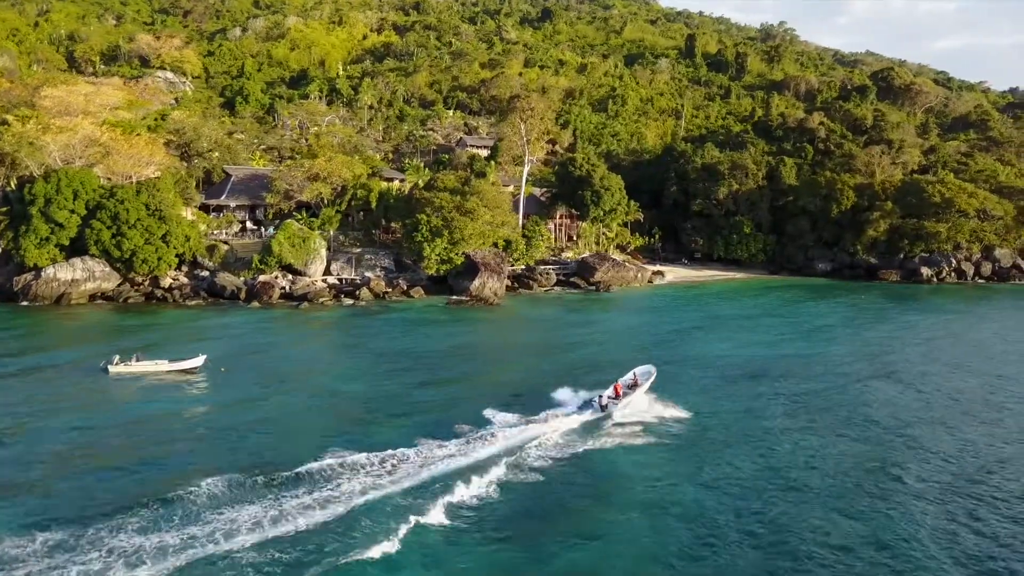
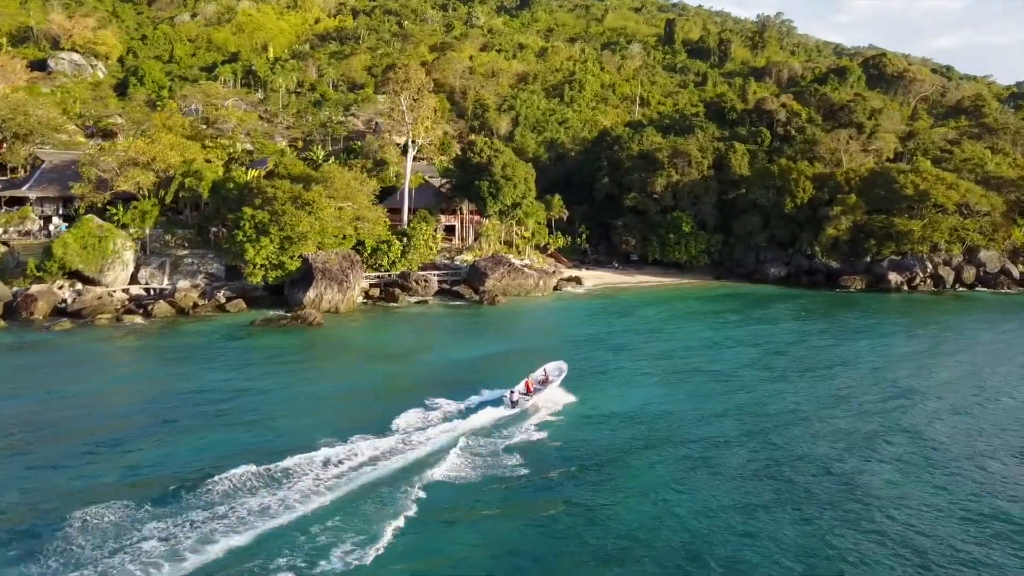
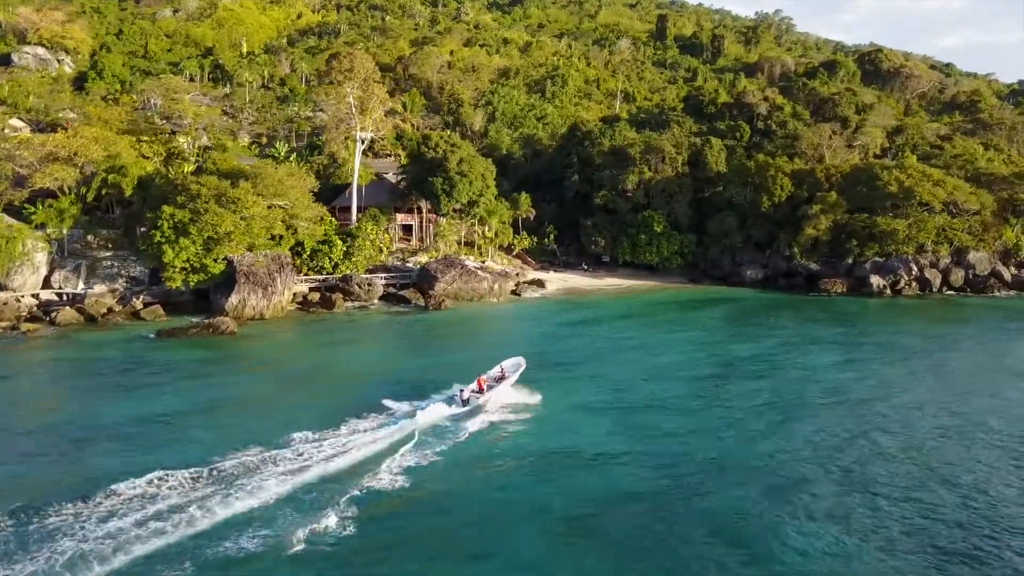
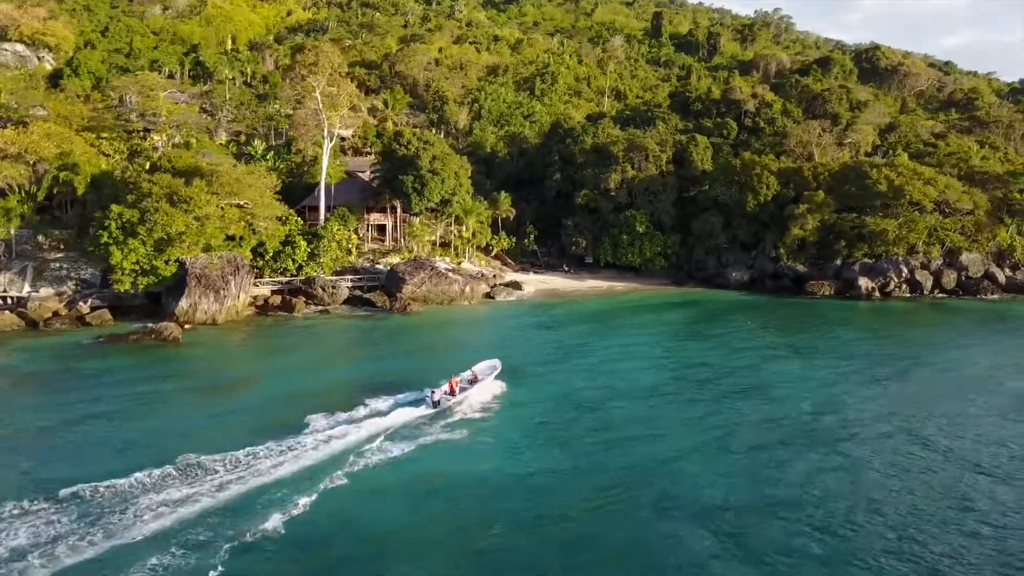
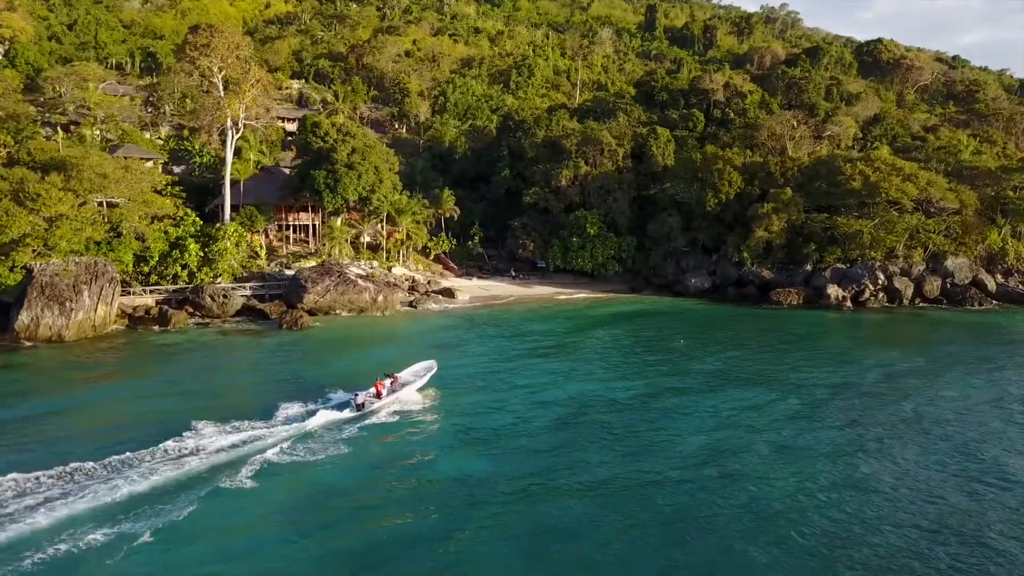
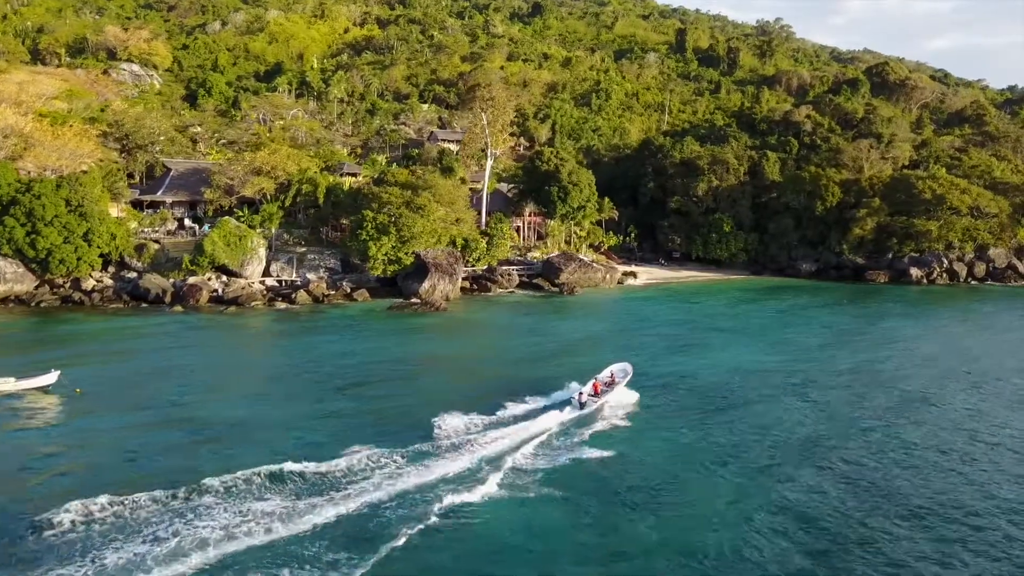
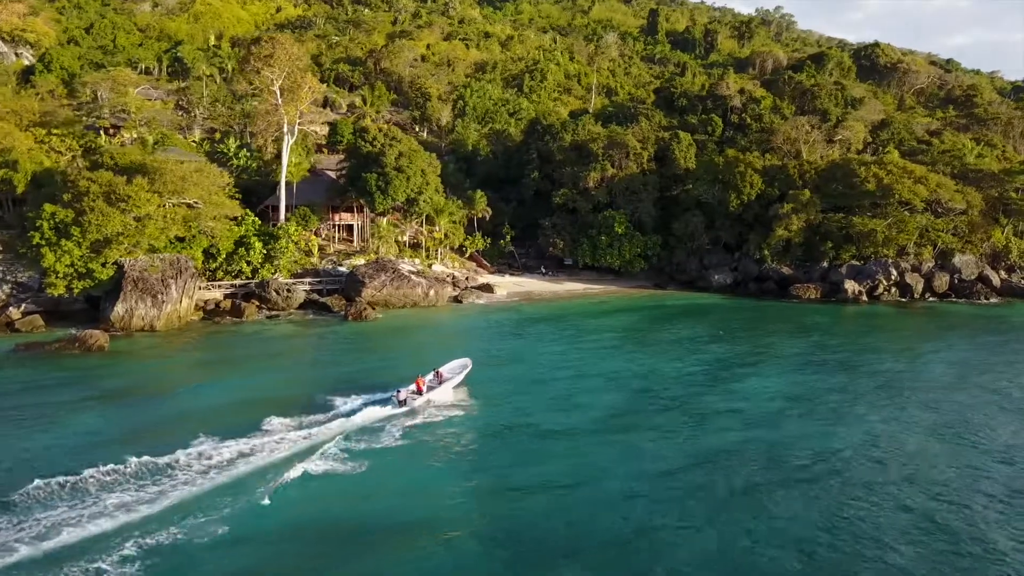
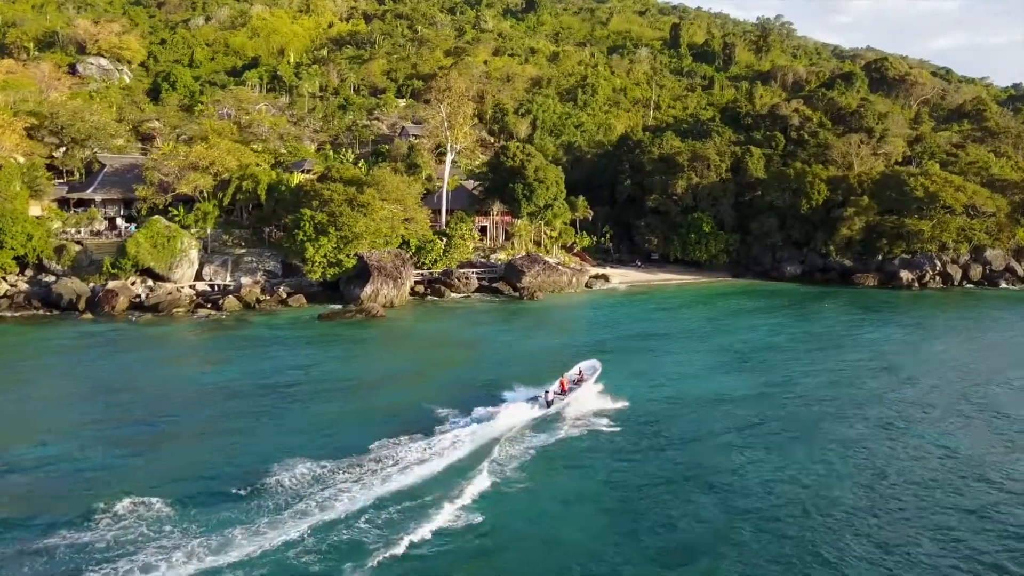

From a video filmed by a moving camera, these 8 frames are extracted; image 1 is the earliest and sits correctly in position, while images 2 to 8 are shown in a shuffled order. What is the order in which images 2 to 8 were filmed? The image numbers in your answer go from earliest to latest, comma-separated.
6, 8, 2, 3, 4, 7, 5
